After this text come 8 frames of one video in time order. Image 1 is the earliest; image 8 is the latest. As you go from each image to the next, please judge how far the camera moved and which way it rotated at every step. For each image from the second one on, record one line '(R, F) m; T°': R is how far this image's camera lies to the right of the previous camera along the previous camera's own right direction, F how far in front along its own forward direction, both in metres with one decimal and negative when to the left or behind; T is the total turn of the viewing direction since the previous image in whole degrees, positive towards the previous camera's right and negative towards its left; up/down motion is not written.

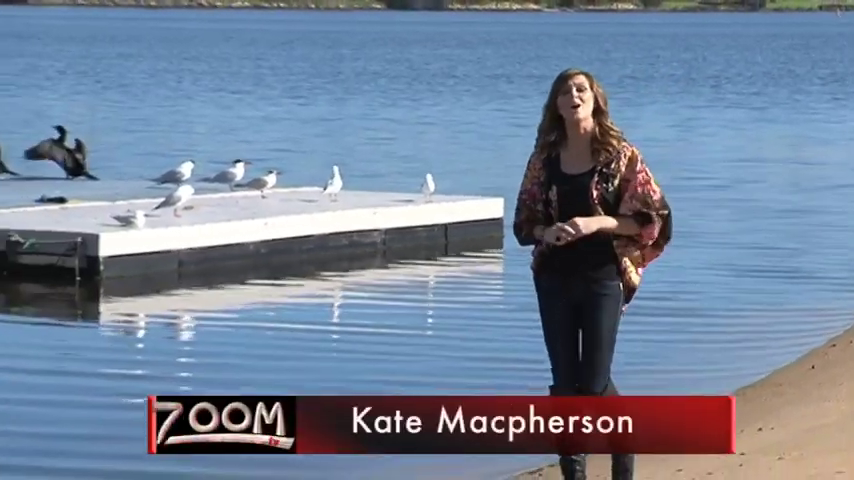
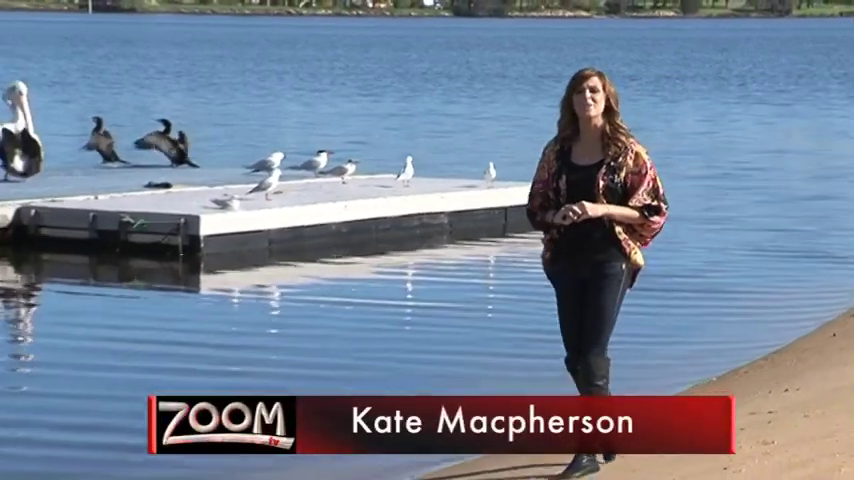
(-0.3, -1.1) m; -2°
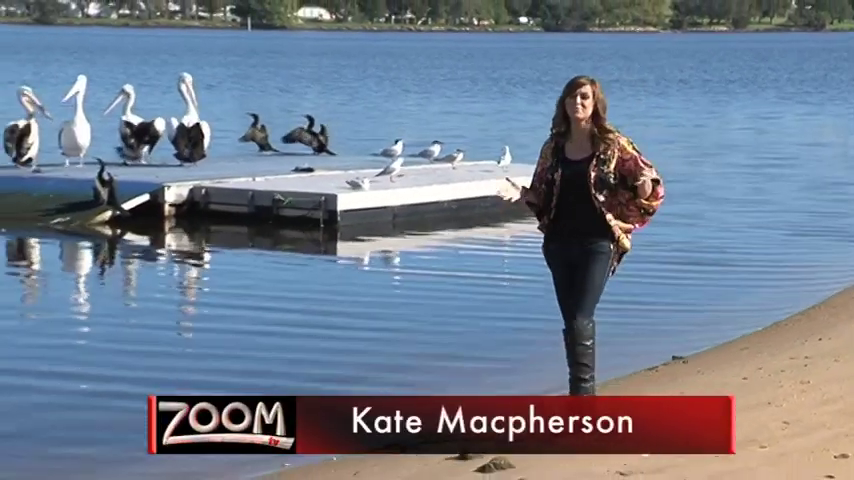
(-0.9, -2.2) m; -1°
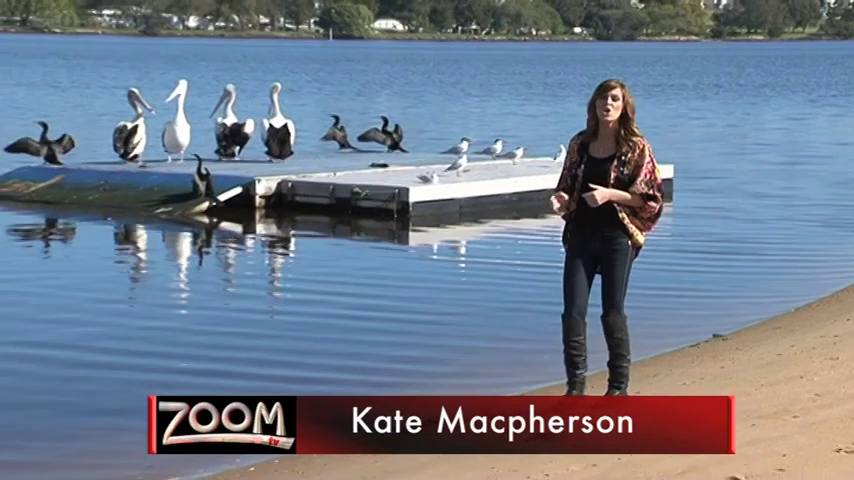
(-0.5, -1.3) m; -1°
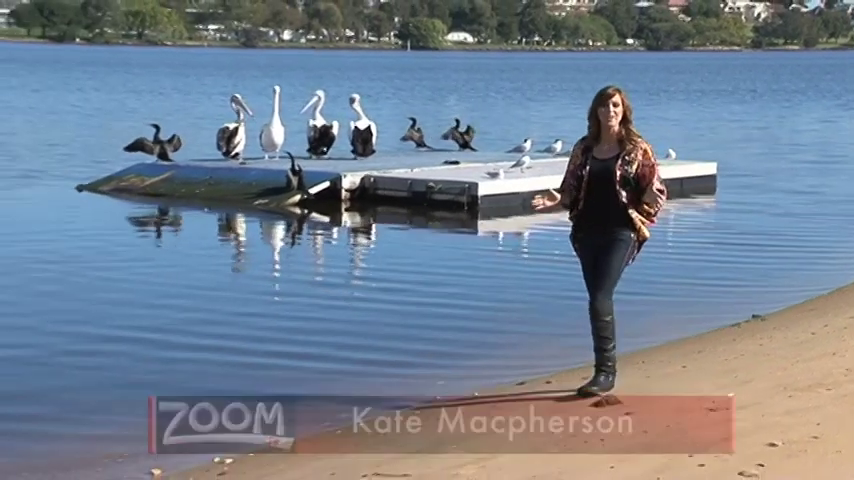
(-0.4, -1.6) m; -2°
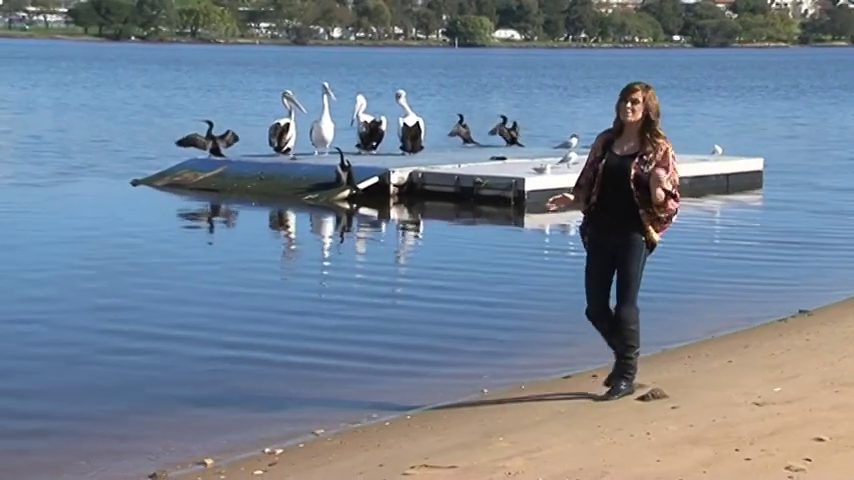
(-0.2, -0.2) m; -2°
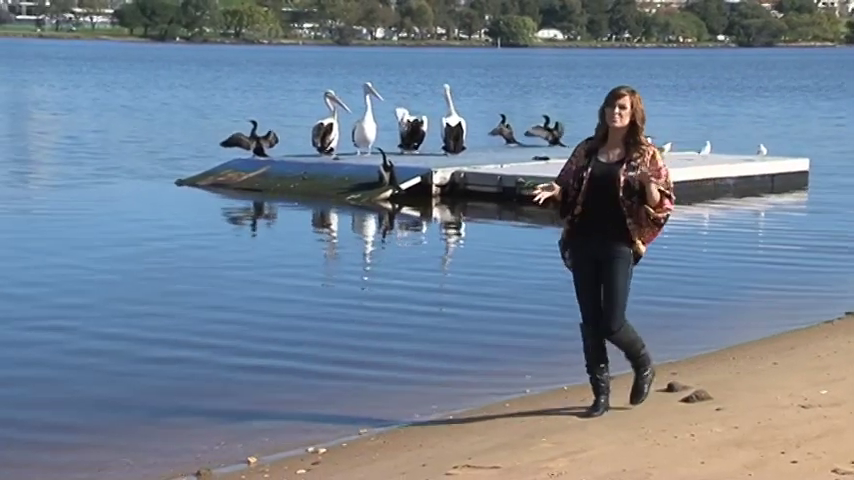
(-0.3, 0.0) m; -1°
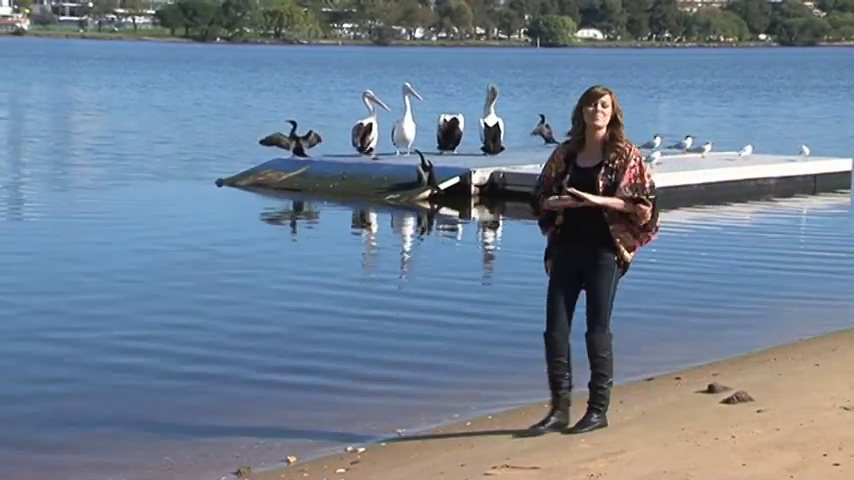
(-0.2, 0.0) m; -1°
